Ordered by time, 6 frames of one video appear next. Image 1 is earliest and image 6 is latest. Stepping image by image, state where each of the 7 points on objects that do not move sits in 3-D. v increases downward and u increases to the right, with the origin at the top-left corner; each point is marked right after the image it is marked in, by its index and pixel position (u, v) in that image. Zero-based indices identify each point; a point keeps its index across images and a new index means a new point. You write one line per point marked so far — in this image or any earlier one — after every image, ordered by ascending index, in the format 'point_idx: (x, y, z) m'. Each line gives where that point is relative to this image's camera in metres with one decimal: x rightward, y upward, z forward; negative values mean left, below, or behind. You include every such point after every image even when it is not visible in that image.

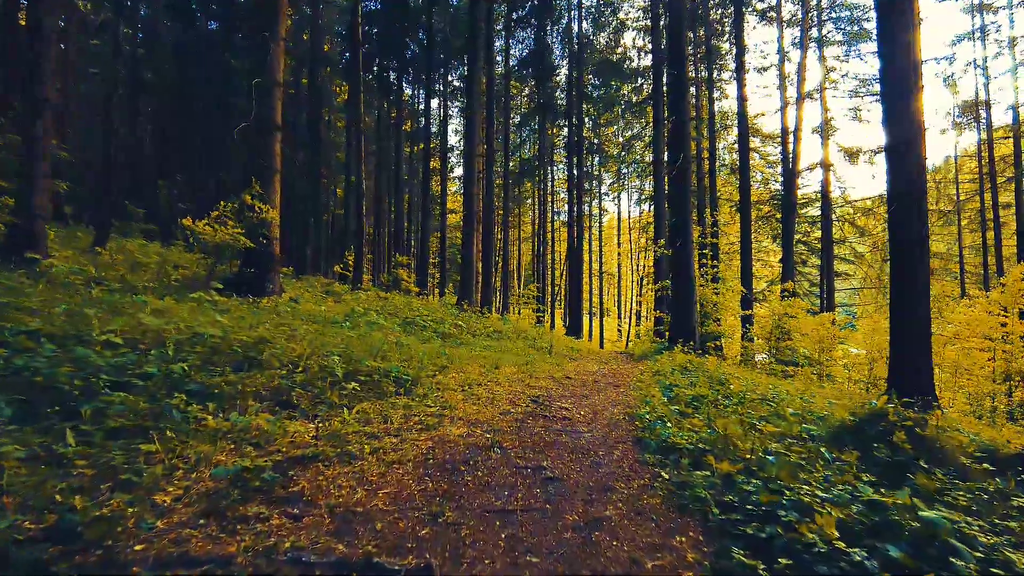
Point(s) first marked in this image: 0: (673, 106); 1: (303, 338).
0: (+3.3, +3.7, +13.5) m
1: (-2.0, -0.5, +6.1) m
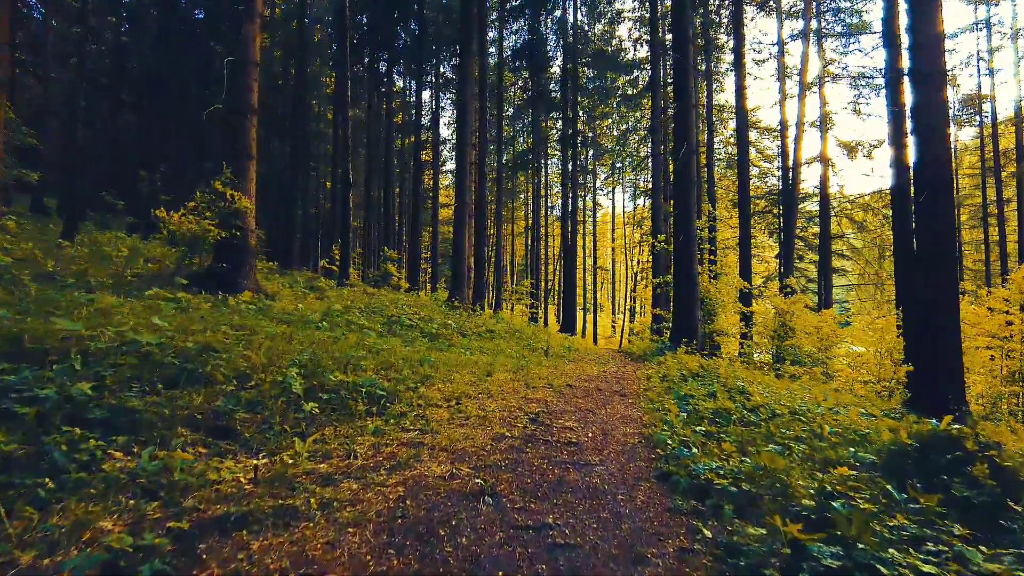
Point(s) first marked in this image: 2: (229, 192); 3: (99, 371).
0: (+3.2, +3.7, +12.7) m
1: (-2.0, -0.5, +5.2) m
2: (-4.4, +1.5, +10.1) m
3: (-2.3, -0.5, +3.6) m
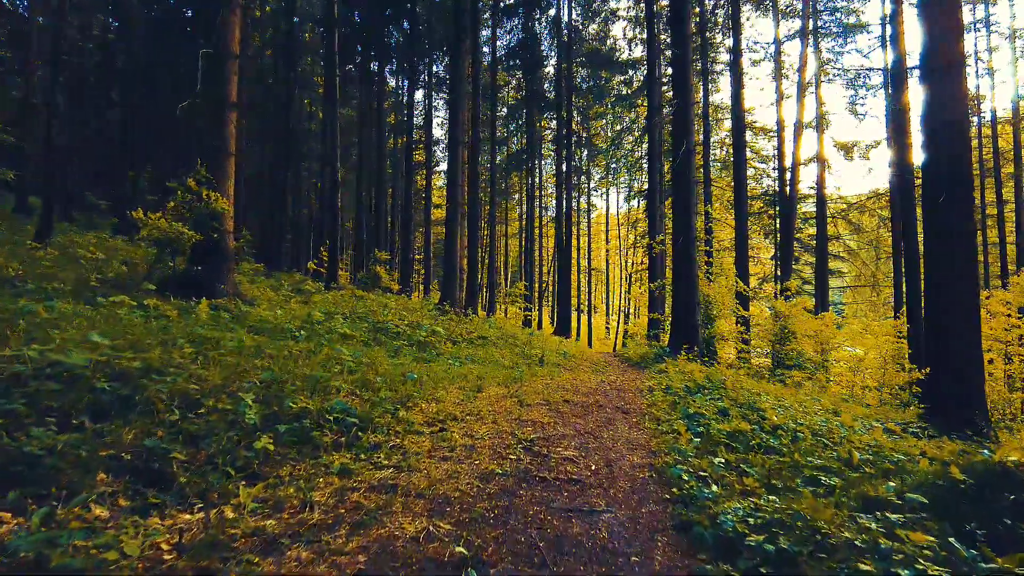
0: (+3.0, +3.6, +12.2) m
1: (-2.1, -0.5, +4.6) m
2: (-4.5, +1.4, +9.4) m
3: (-2.3, -0.5, +3.0) m
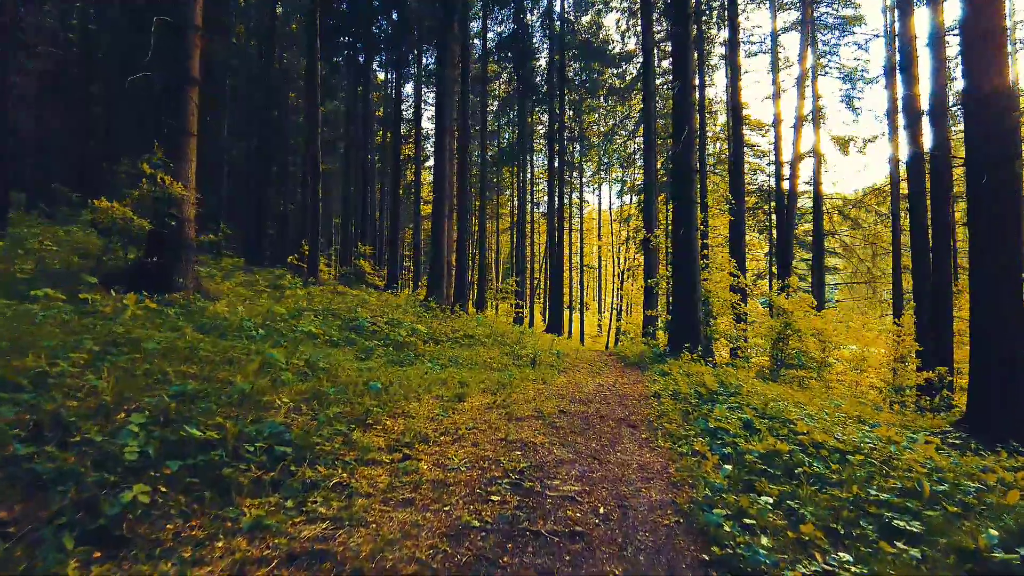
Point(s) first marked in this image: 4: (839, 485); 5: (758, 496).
0: (+2.8, +3.7, +11.2) m
1: (-2.1, -0.5, +3.7) m
2: (-4.6, +1.5, +8.4) m
3: (-2.4, -0.5, +2.0) m
4: (+1.8, -1.1, +3.6) m
5: (+1.2, -1.0, +3.3) m
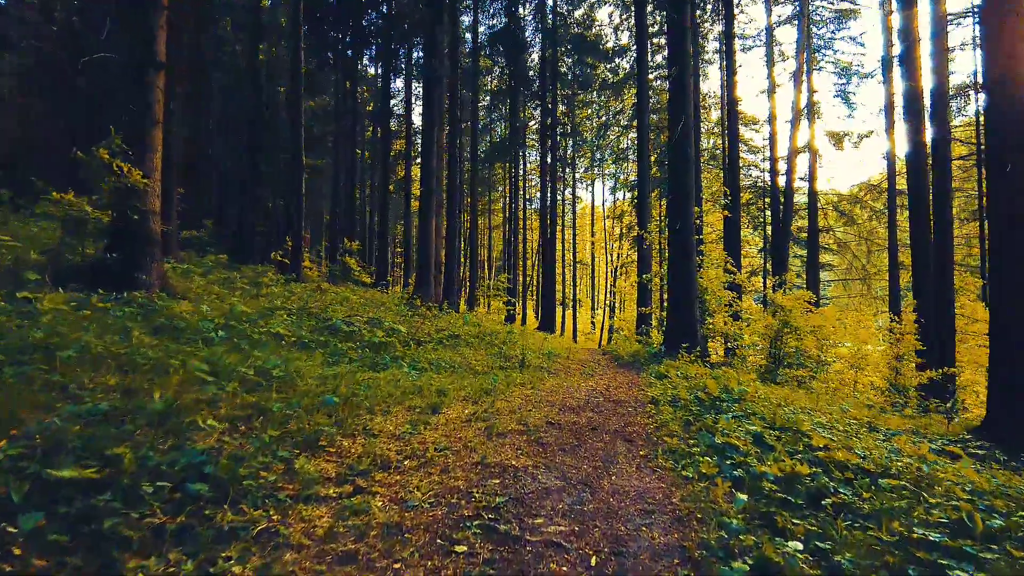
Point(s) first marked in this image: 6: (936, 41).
0: (+2.6, +3.8, +10.7) m
1: (-2.3, -0.5, +3.0) m
2: (-4.8, +1.5, +7.8) m
3: (-2.5, -0.5, +1.4) m
4: (+1.7, -1.1, +3.0) m
5: (+1.1, -1.0, +2.7) m
6: (+7.4, +4.3, +11.2) m
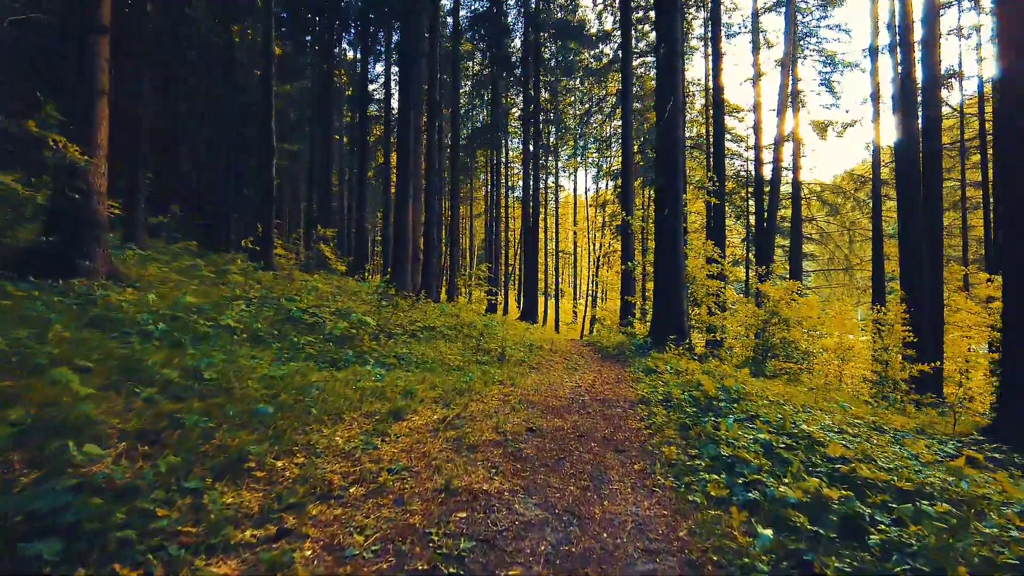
0: (+2.3, +4.0, +10.0) m
1: (-2.4, -0.4, +2.4) m
2: (-5.0, +1.6, +7.0) m
3: (-2.6, -0.4, +0.7) m
4: (+1.6, -1.0, +2.5) m
5: (+1.0, -1.0, +2.2) m
6: (+7.0, +4.5, +10.7) m
